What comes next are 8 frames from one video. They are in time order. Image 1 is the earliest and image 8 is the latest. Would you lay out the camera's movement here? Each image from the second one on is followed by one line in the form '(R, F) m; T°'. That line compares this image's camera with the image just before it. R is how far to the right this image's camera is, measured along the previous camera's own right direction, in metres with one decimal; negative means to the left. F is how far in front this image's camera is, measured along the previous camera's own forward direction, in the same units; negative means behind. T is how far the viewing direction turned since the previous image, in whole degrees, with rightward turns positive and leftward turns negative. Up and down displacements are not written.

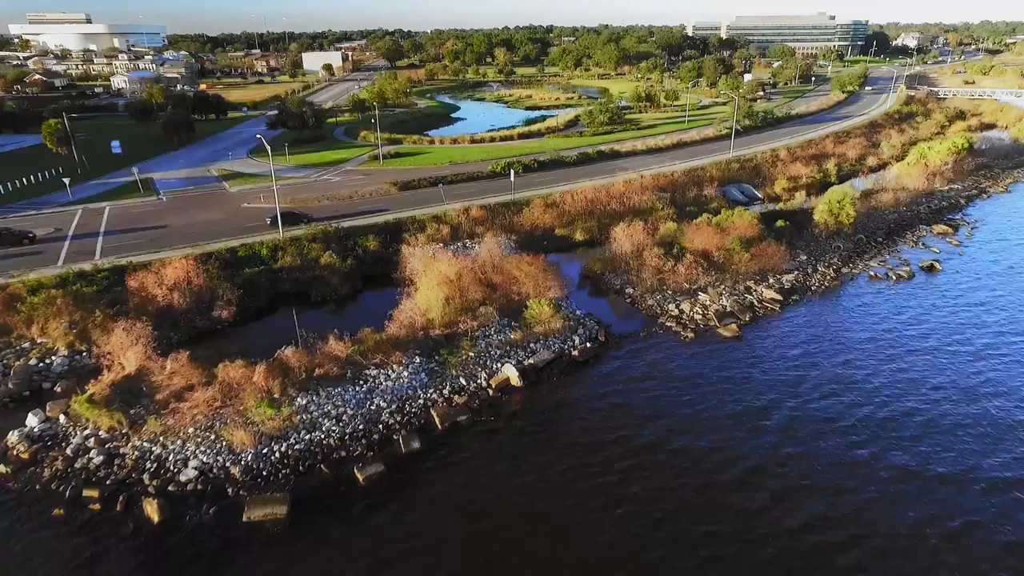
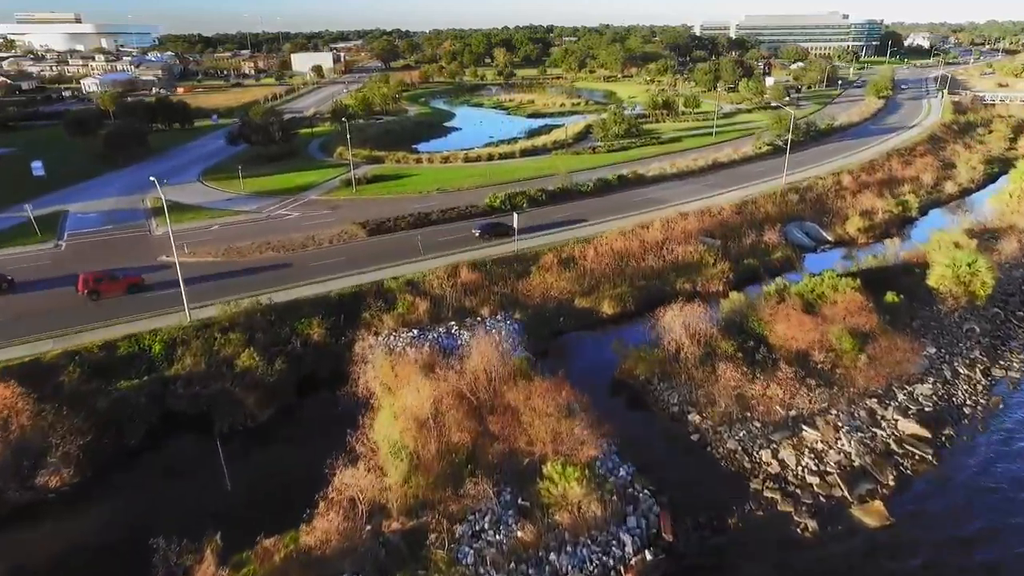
(-0.2, +10.6) m; 0°
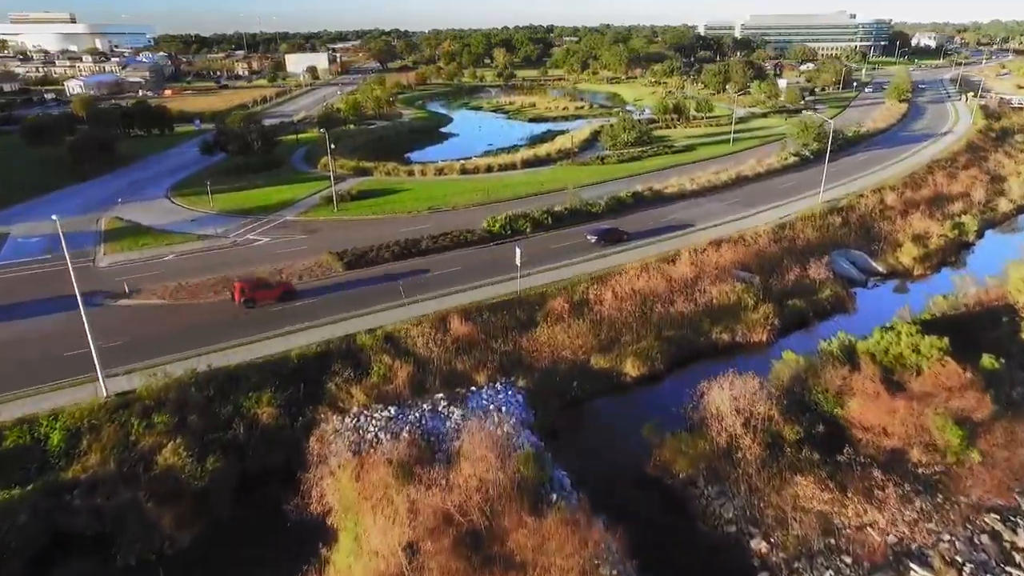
(-0.1, +5.3) m; 0°
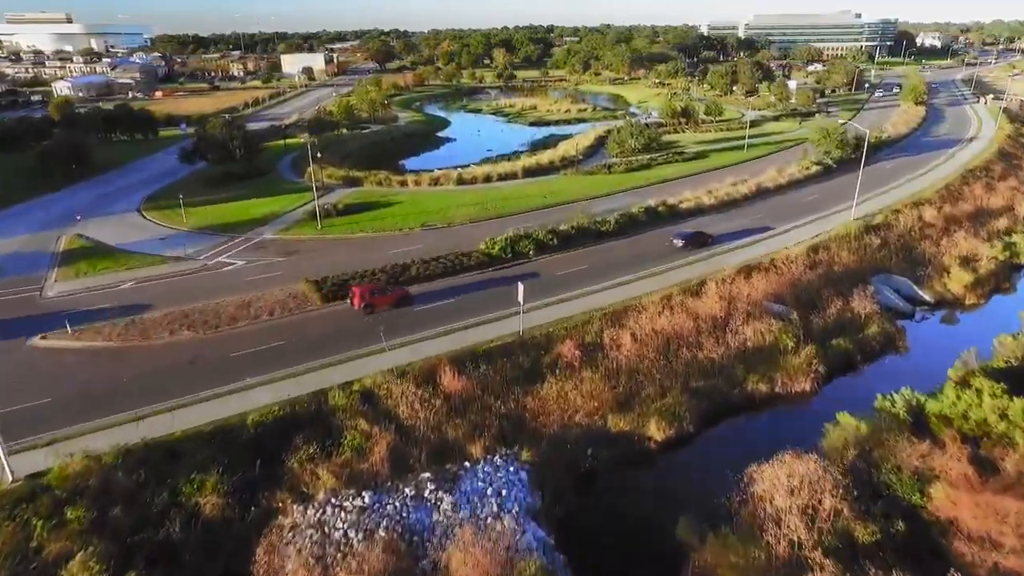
(-0.1, +3.8) m; 0°
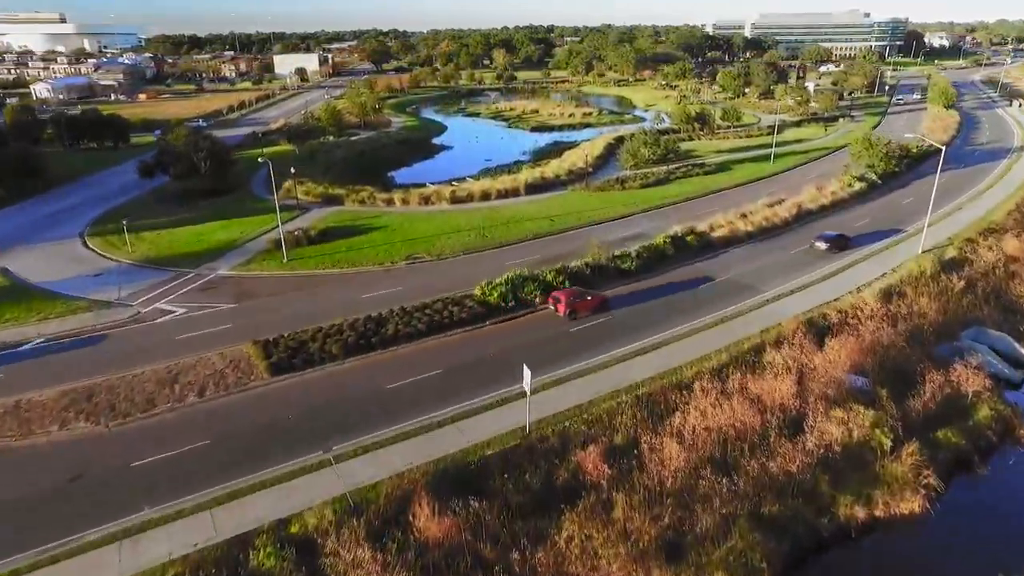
(-0.1, +6.0) m; 0°
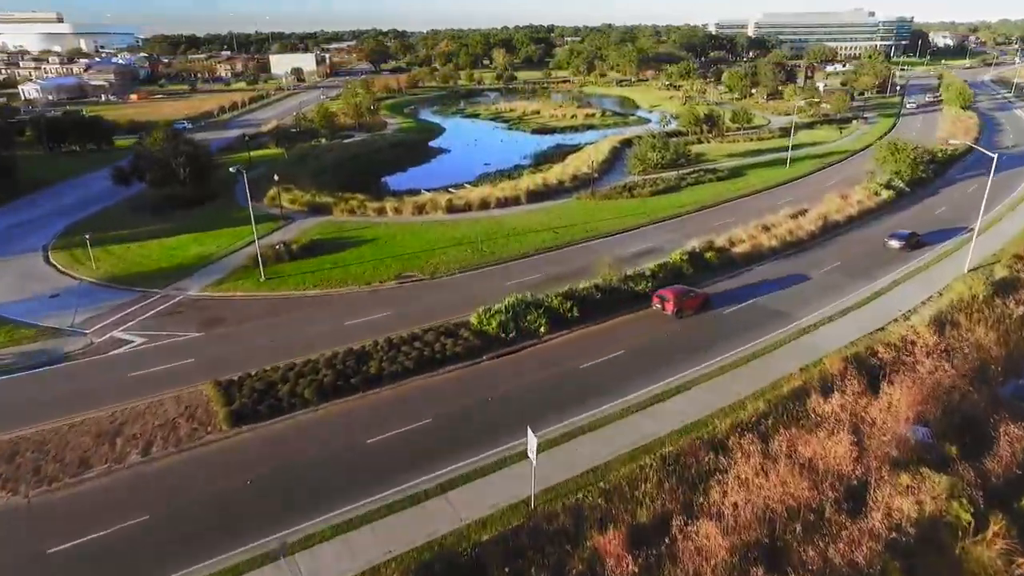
(0.0, +3.1) m; 0°
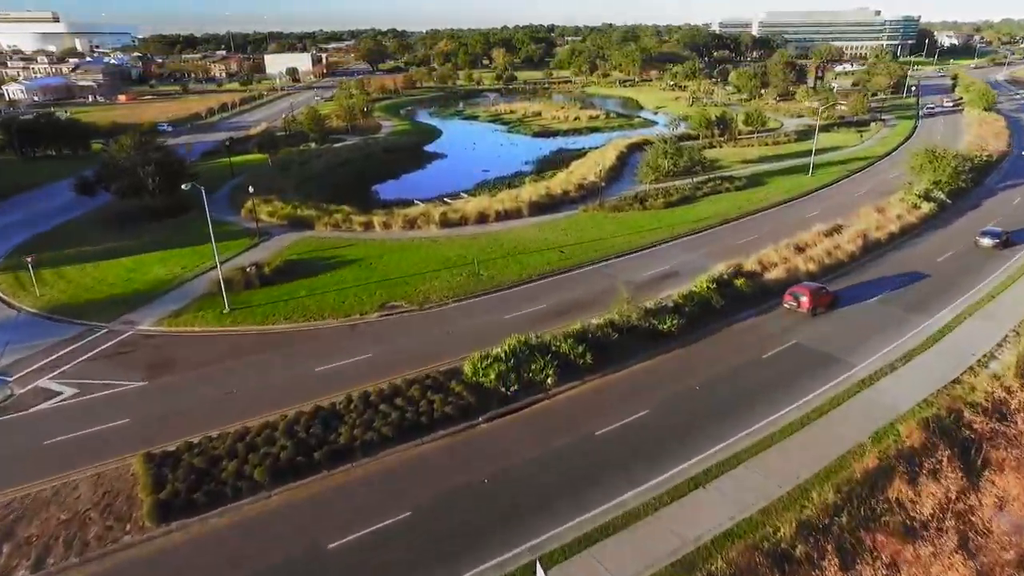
(0.0, +3.8) m; 0°
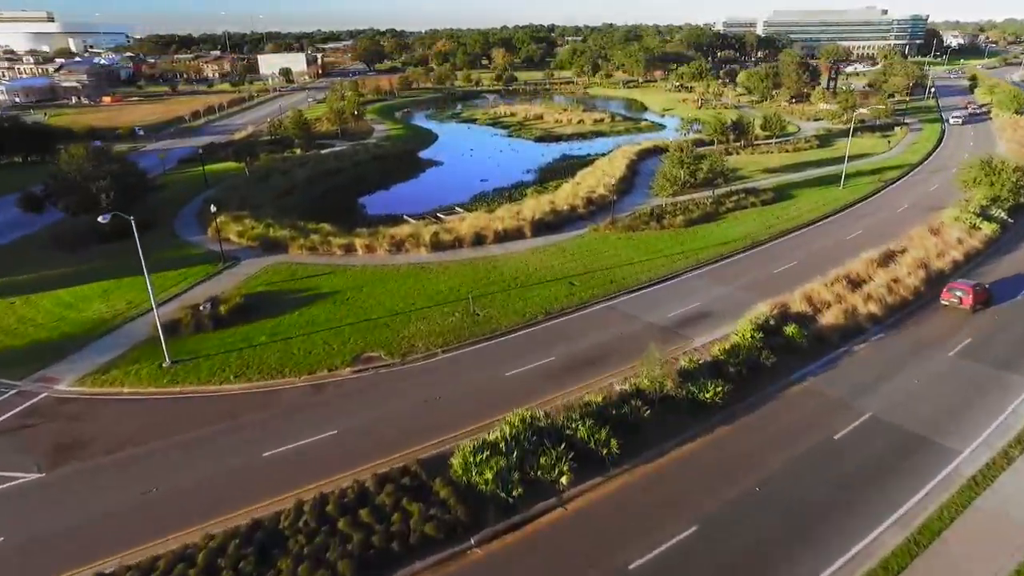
(-0.1, +4.6) m; 0°
